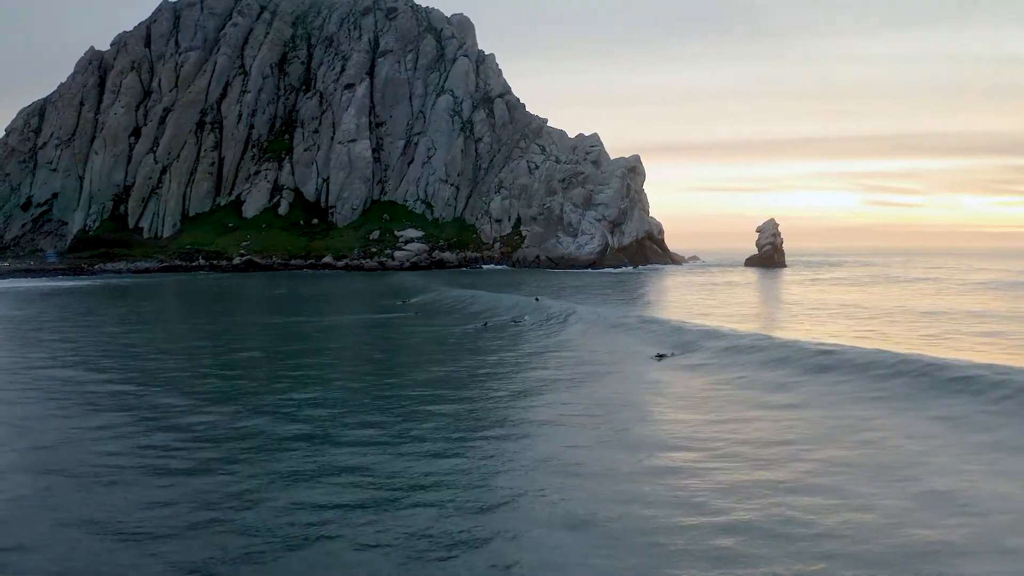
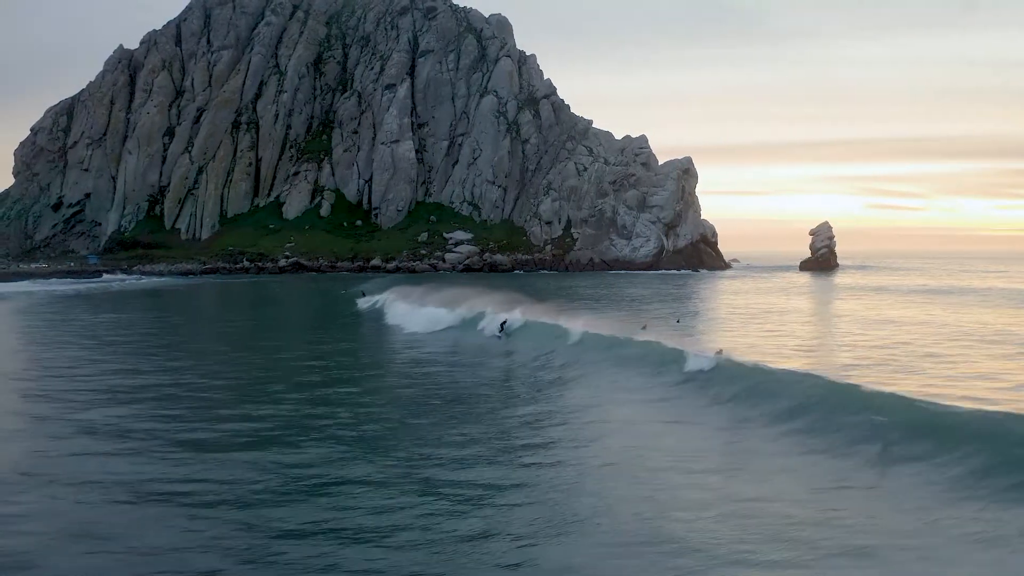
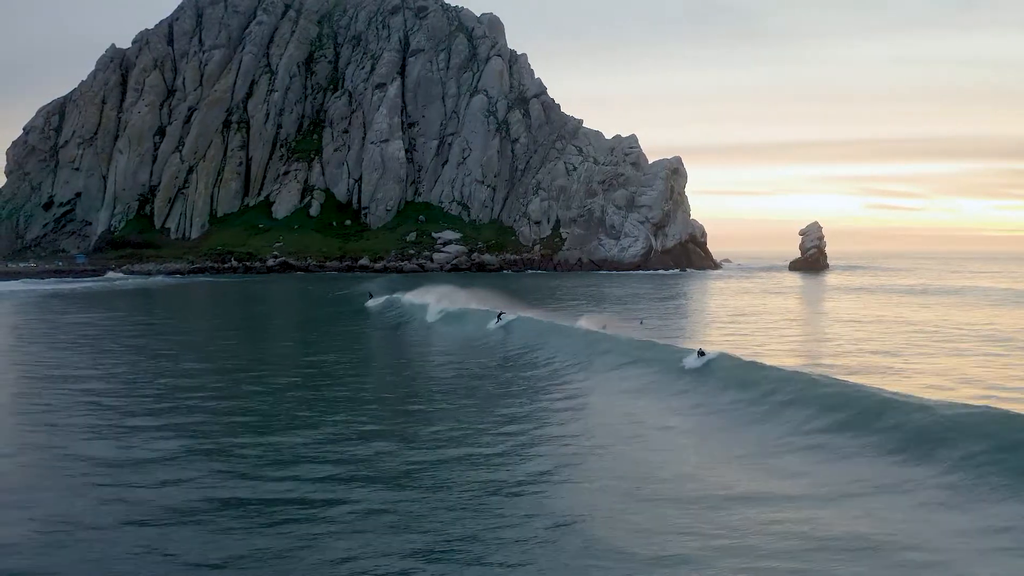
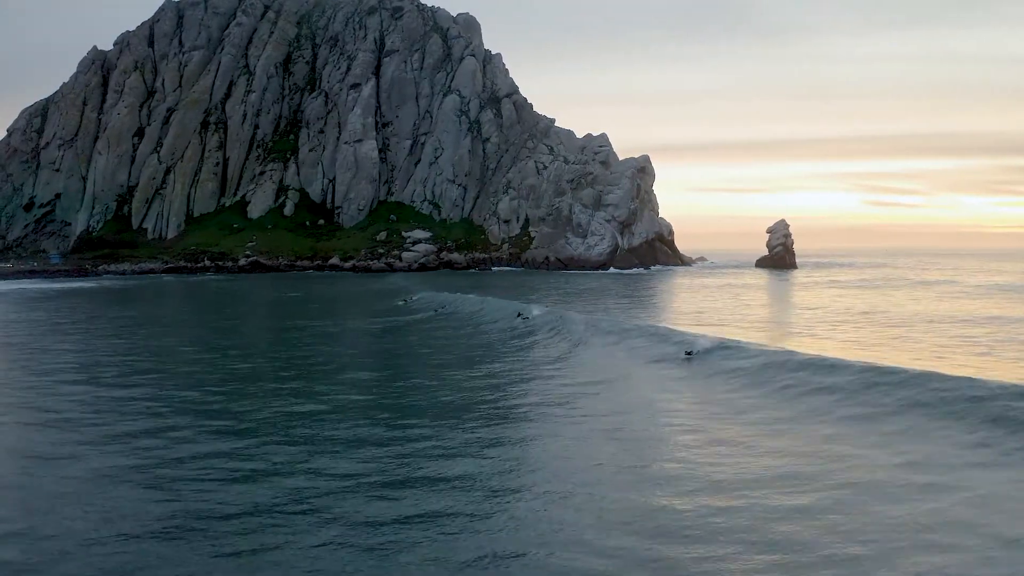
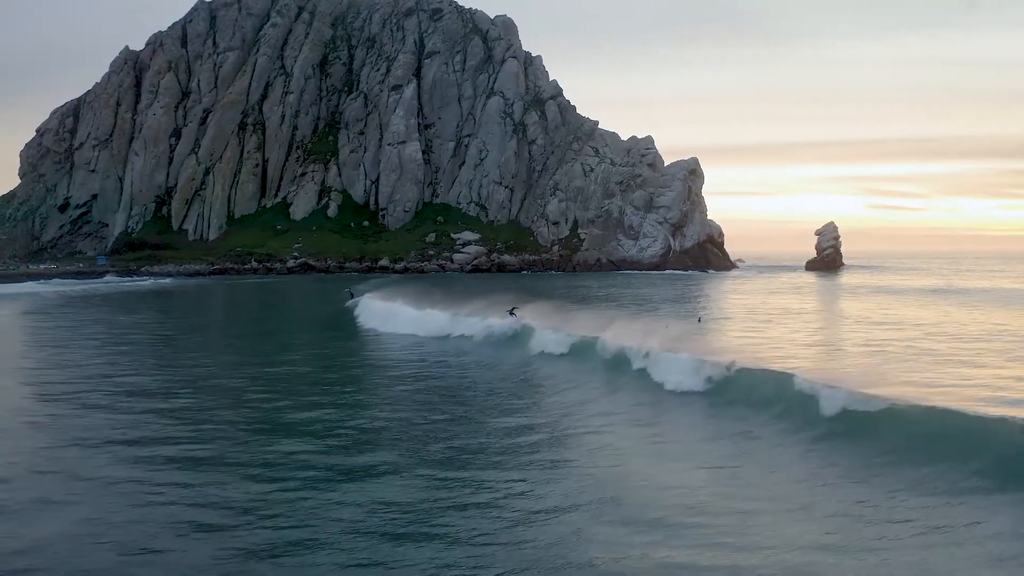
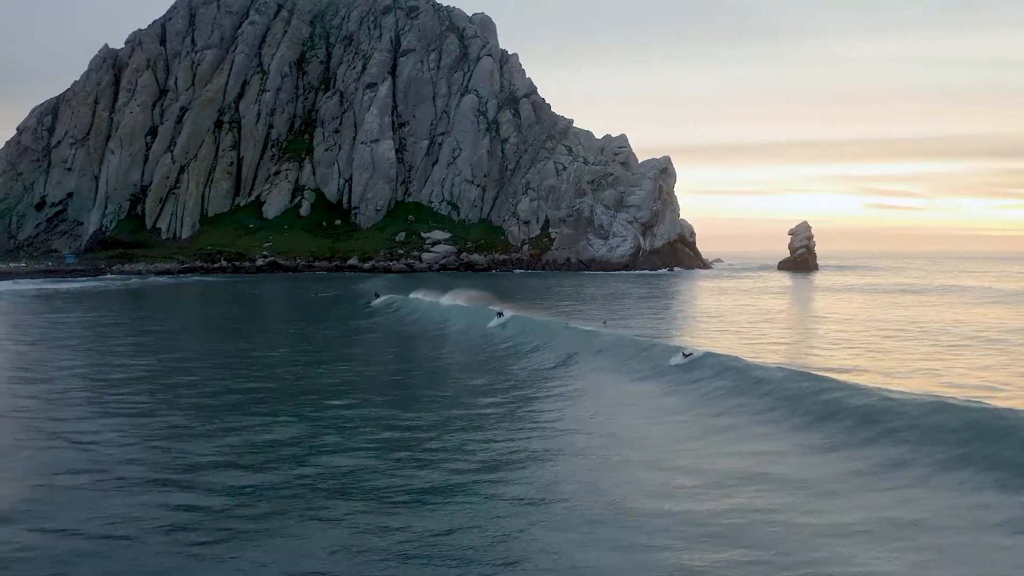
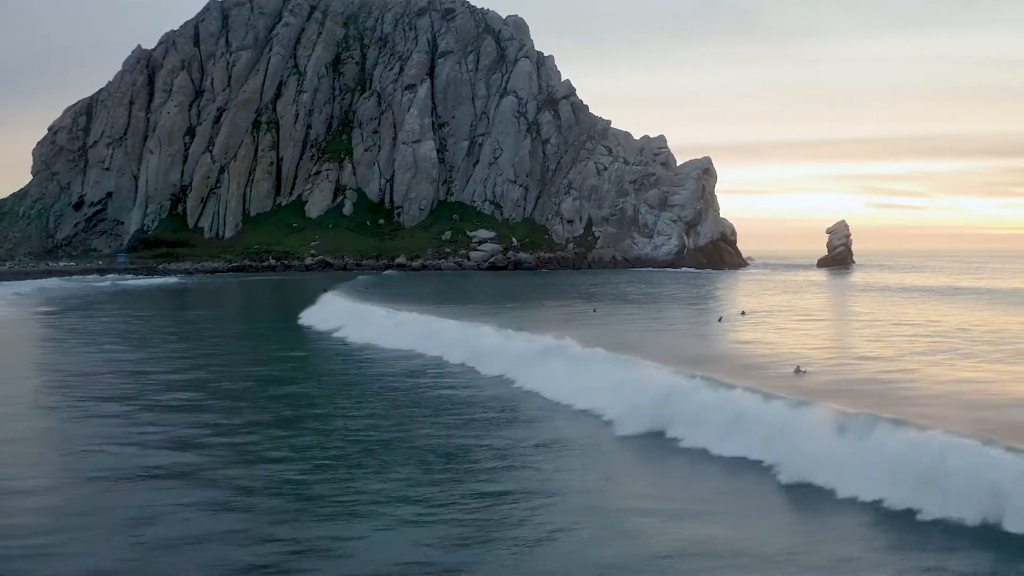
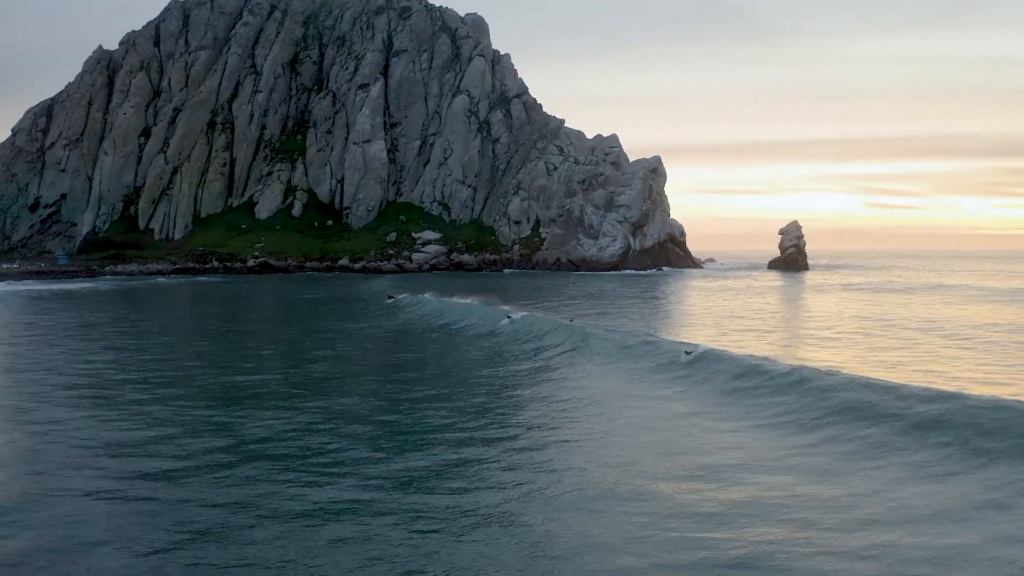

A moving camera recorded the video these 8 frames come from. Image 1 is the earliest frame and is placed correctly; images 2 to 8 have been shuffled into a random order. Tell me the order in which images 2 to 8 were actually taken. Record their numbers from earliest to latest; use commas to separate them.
4, 8, 6, 3, 2, 5, 7
